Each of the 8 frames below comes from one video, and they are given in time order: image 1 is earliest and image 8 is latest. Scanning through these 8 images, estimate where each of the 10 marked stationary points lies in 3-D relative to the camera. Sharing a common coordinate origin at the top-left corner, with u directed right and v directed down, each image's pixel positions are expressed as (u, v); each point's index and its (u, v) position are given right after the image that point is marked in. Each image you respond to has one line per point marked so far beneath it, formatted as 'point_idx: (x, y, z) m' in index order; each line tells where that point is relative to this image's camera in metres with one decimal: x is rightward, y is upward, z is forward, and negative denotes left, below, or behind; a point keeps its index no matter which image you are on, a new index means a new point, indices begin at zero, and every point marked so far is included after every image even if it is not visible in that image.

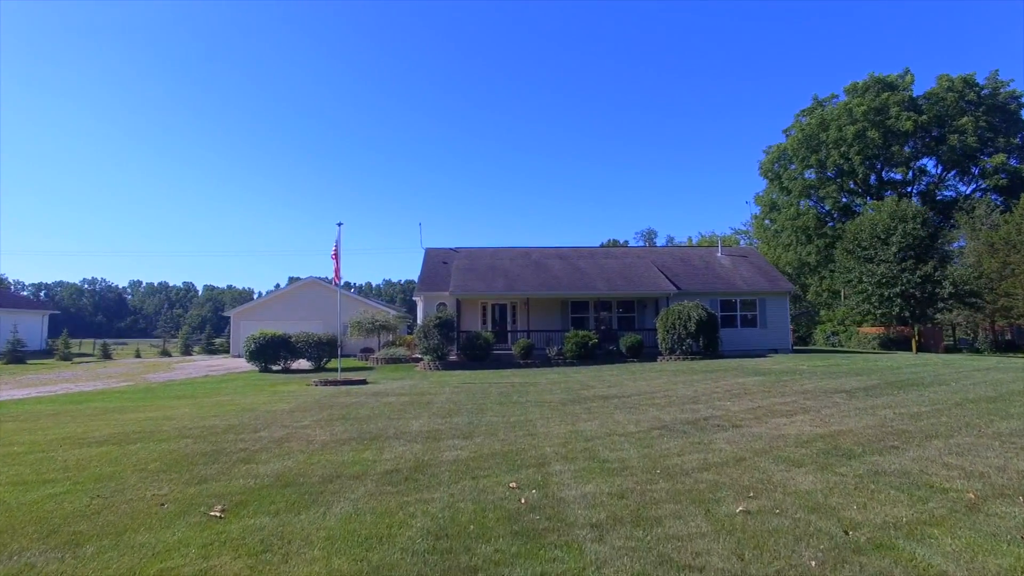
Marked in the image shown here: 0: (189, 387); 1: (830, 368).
0: (-8.6, -2.6, +17.9) m
1: (+7.4, -1.9, +15.8) m
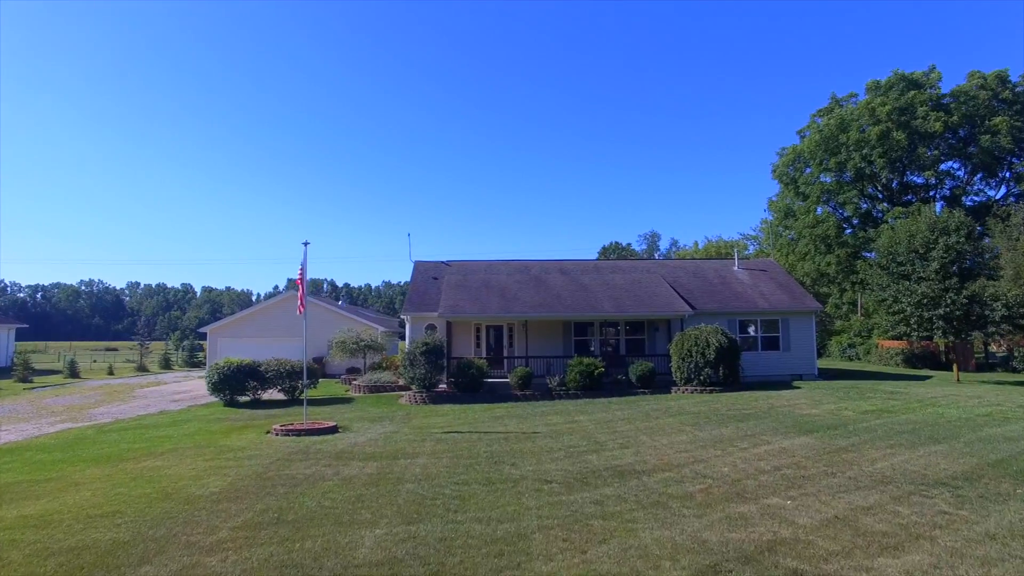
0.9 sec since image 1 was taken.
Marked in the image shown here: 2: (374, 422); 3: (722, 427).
0: (-8.7, -3.3, +15.3) m
1: (+7.3, -2.6, +13.2) m
2: (-3.5, -3.4, +17.0) m
3: (+4.2, -2.8, +13.4) m
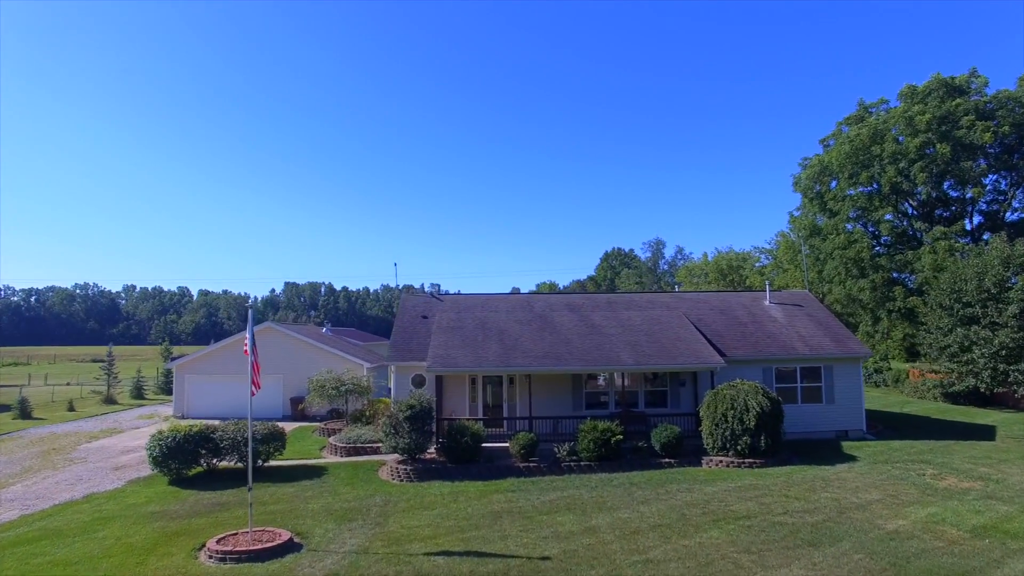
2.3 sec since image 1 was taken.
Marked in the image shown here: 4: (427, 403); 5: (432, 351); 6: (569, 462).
0: (-8.7, -4.7, +12.0) m
1: (+7.4, -3.9, +9.9) m
2: (-3.4, -4.8, +13.6) m
3: (+4.2, -4.1, +10.1) m
4: (-2.3, -3.1, +18.3) m
5: (-2.4, -1.9, +20.0) m
6: (+1.5, -4.6, +17.7) m
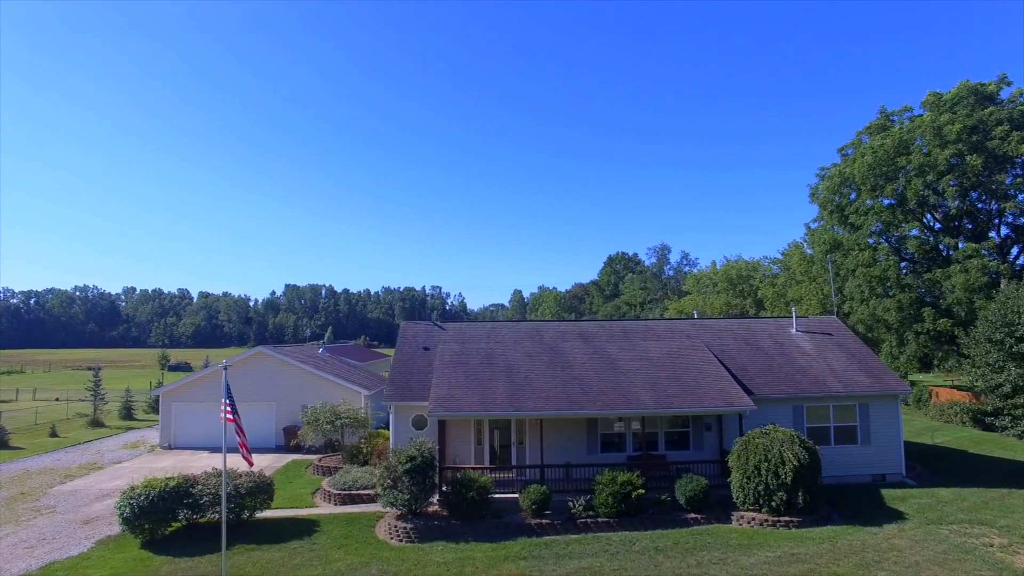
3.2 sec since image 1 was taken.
0: (-8.4, -5.6, +10.3) m
1: (+7.6, -4.8, +8.2) m
2: (-3.2, -5.7, +11.9) m
3: (+4.5, -5.1, +8.4) m
4: (-2.1, -4.1, +16.6) m
5: (-2.1, -2.8, +18.3) m
6: (+1.7, -5.5, +16.0) m
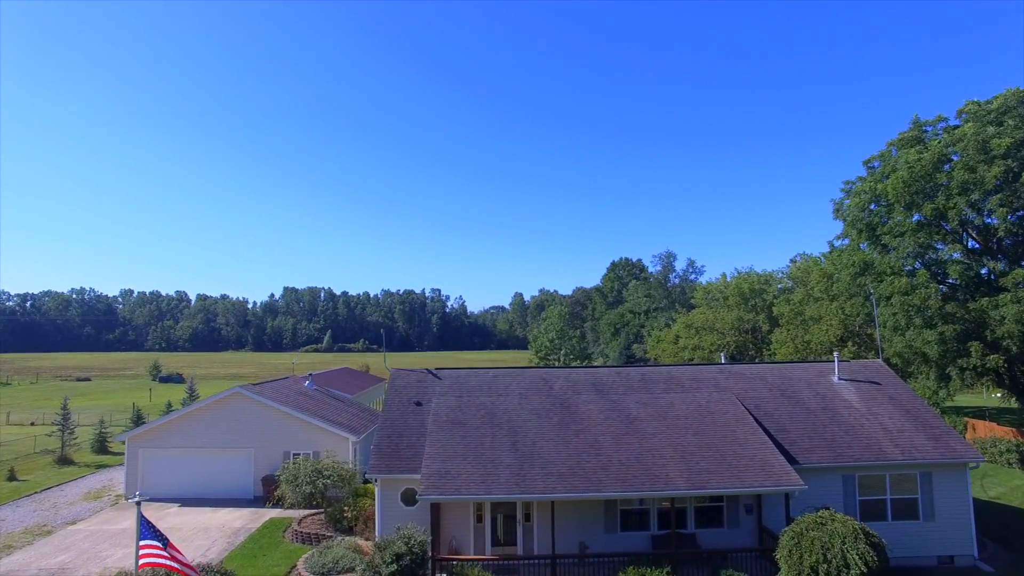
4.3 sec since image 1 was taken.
0: (-8.3, -6.9, +7.6) m
1: (+7.7, -6.1, +5.4) m
2: (-3.1, -6.9, +9.2) m
3: (+4.6, -6.3, +5.7) m
4: (-2.0, -5.3, +13.9) m
5: (-2.0, -4.1, +15.6) m
6: (+1.9, -6.8, +13.3) m
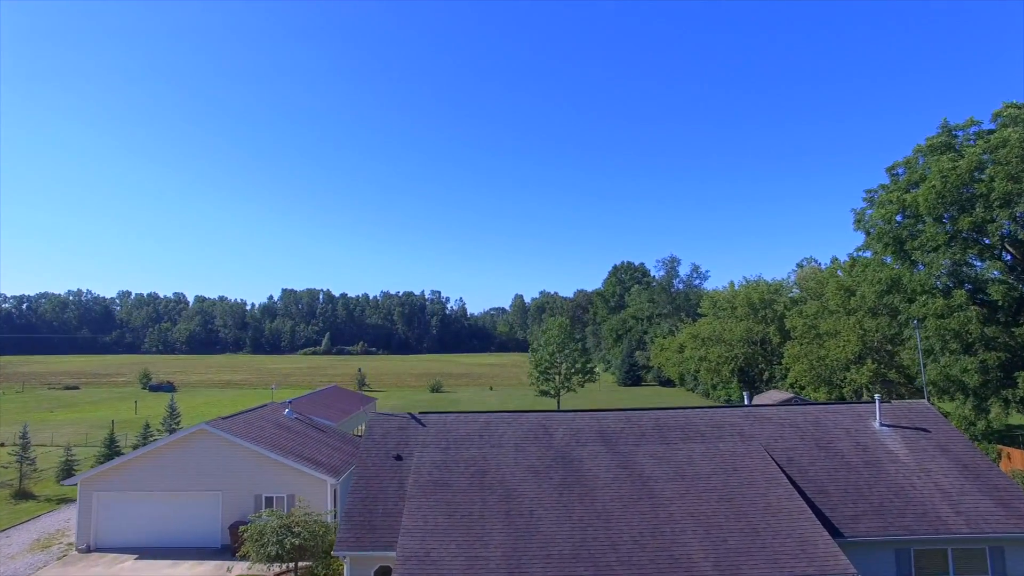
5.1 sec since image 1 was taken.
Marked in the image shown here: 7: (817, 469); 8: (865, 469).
0: (-8.5, -7.7, +5.1) m
1: (+7.6, -6.9, +2.9) m
2: (-3.2, -7.8, +6.7) m
3: (+4.4, -7.2, +3.1) m
4: (-2.1, -6.2, +11.4) m
5: (-2.2, -4.9, +13.0) m
6: (+1.7, -7.6, +10.8) m
7: (+7.2, -4.2, +15.8) m
8: (+8.3, -4.2, +15.7) m
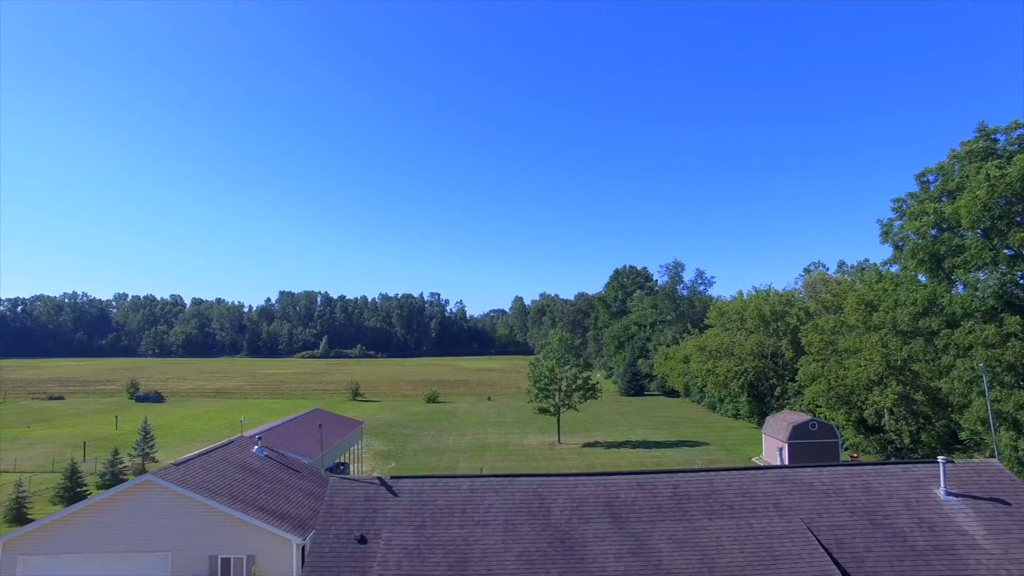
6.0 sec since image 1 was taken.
0: (-8.7, -8.6, +2.2) m
1: (+7.3, -7.8, 0.0) m
2: (-3.5, -8.7, +3.8) m
3: (+4.2, -8.1, +0.2) m
4: (-2.3, -7.1, +8.5) m
5: (-2.4, -5.8, +10.1) m
6: (+1.5, -8.5, +7.9) m
7: (+6.9, -5.1, +12.8) m
8: (+8.1, -5.1, +12.7) m
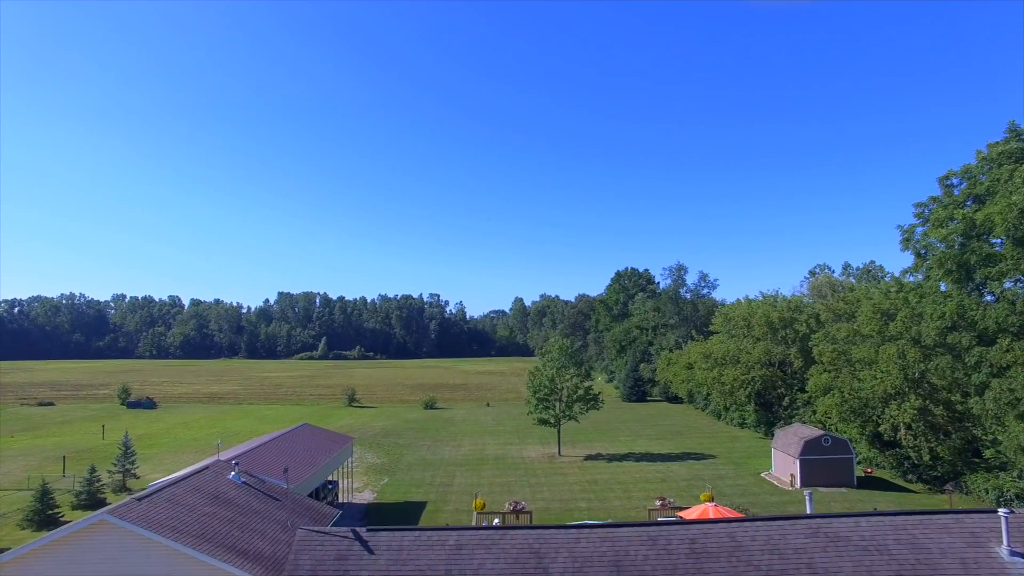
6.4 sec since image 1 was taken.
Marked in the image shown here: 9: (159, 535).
0: (-8.9, -9.1, +0.3) m
1: (+7.2, -8.3, -1.9) m
2: (-3.6, -9.2, +1.9) m
3: (+4.1, -8.5, -1.7) m
4: (-2.5, -7.5, +6.6) m
5: (-2.5, -6.3, +8.2) m
6: (+1.4, -9.0, +6.0) m
7: (+6.8, -5.6, +10.9) m
8: (+7.9, -5.6, +10.8) m
9: (-9.2, -6.5, +17.5) m
